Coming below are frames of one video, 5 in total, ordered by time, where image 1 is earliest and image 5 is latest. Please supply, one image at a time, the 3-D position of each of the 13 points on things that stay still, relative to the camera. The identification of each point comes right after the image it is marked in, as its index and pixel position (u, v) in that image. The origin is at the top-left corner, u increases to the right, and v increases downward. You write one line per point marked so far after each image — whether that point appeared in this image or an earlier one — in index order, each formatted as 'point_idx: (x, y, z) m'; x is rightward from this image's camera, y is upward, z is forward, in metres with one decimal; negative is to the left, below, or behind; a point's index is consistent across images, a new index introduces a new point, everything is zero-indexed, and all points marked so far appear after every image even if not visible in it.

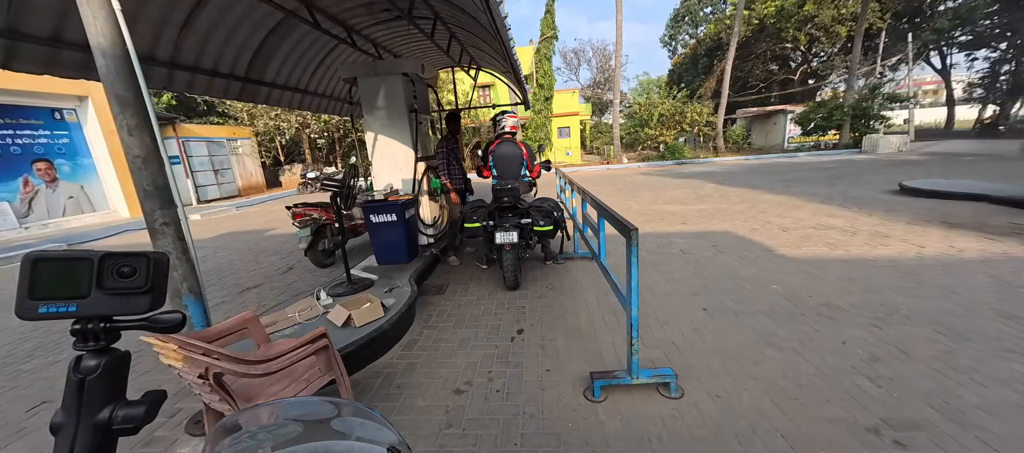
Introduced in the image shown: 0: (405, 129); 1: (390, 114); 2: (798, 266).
0: (-1.3, +1.2, +4.5) m
1: (-1.5, +1.4, +4.5) m
2: (+3.2, -0.4, +4.1) m
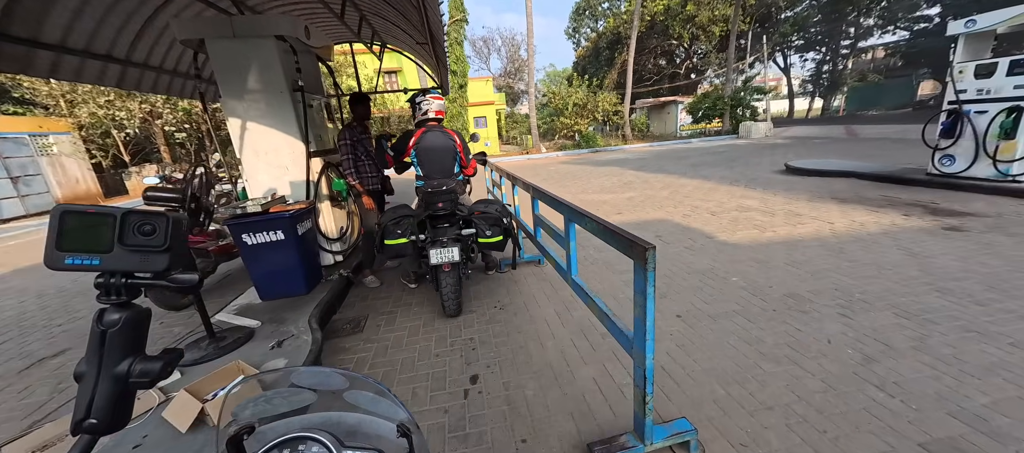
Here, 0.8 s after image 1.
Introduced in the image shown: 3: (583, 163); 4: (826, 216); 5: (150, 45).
0: (-2.1, +1.1, +3.4) m
1: (-2.3, +1.2, +3.3) m
2: (+2.6, -0.3, +4.0) m
3: (+2.7, +2.4, +13.7) m
4: (+4.4, +0.2, +5.1) m
5: (-4.0, +2.0, +4.0) m
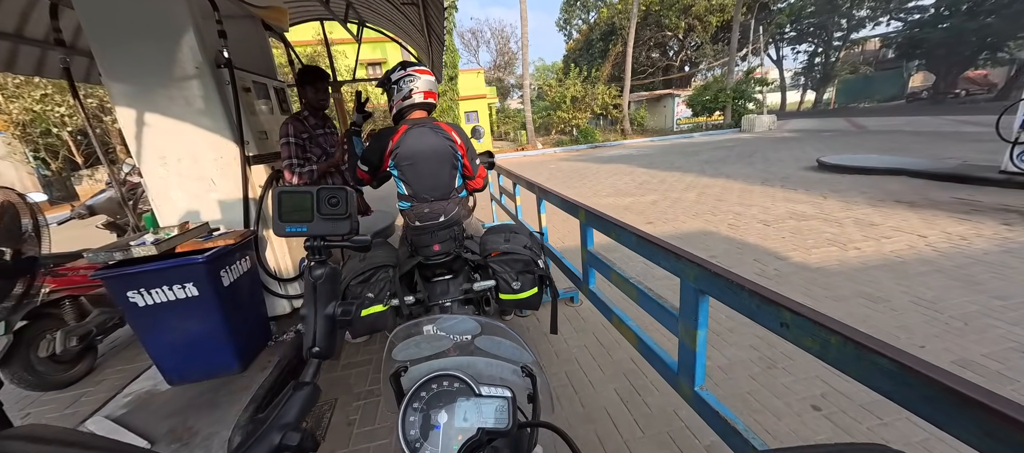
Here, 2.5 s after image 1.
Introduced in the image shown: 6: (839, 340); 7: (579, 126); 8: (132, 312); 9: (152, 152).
0: (-1.9, +0.8, +2.3) m
1: (-2.1, +0.9, +2.2) m
2: (+2.8, -0.5, +3.1) m
3: (+2.6, +2.3, +12.7) m
4: (+4.6, 0.0, +4.2) m
5: (-3.8, +1.7, +2.8) m
6: (+0.6, -0.2, +0.7) m
7: (+3.5, +5.4, +19.3) m
8: (-2.0, -0.4, +1.9) m
9: (-2.3, +0.5, +2.3) m
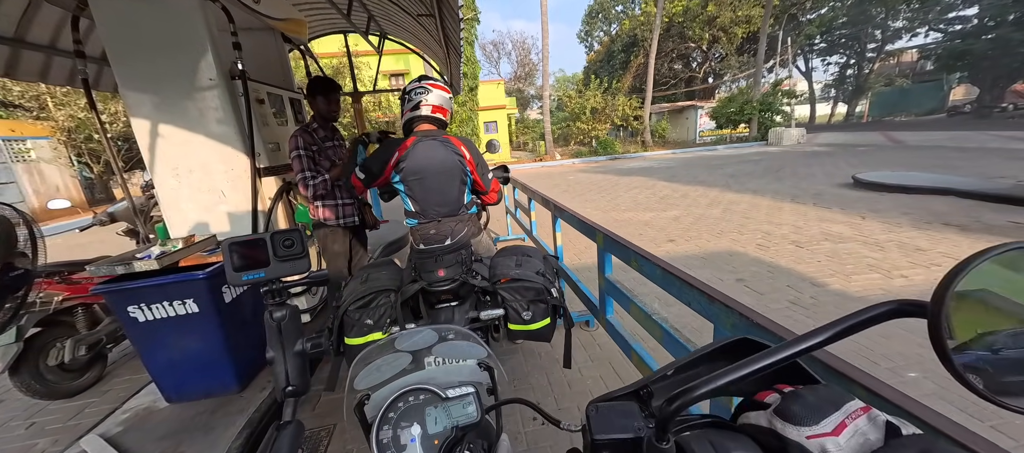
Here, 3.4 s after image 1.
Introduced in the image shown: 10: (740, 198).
0: (-1.8, +0.7, +2.3) m
1: (-2.0, +0.9, +2.2) m
2: (+2.9, -0.7, +2.8) m
3: (+3.2, +1.9, +12.5) m
4: (+4.8, -0.3, +3.8) m
5: (-3.7, +1.7, +2.9) m
6: (+0.6, -0.3, +0.5) m
7: (+4.5, +4.7, +19.1) m
8: (-1.9, -0.5, +1.8) m
9: (-2.2, +0.4, +2.3) m
10: (+4.4, +0.6, +7.0) m
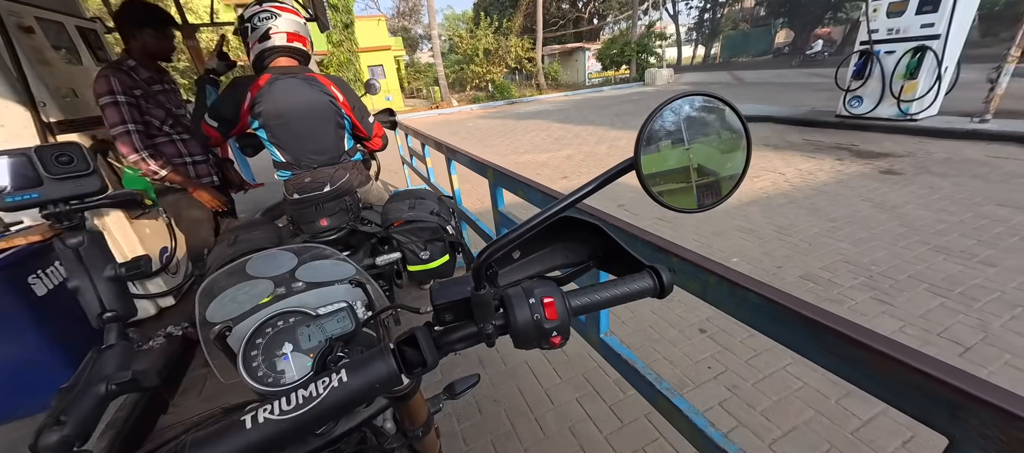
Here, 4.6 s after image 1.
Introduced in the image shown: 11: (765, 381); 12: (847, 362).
0: (-2.5, +0.8, +1.6) m
1: (-2.6, +0.9, +1.5) m
2: (+2.0, +0.1, +3.5) m
3: (-0.3, +3.8, +12.5) m
4: (+3.5, +0.8, +4.9) m
5: (-4.5, +1.6, +1.7) m
6: (+0.4, -0.1, +0.7) m
7: (-1.0, +7.6, +18.7) m
8: (-2.4, -0.5, +1.4) m
9: (-2.8, +0.5, +1.6) m
10: (+2.3, +2.0, +7.8) m
11: (+1.2, -0.7, +1.8) m
12: (+0.5, -0.2, +0.5) m
